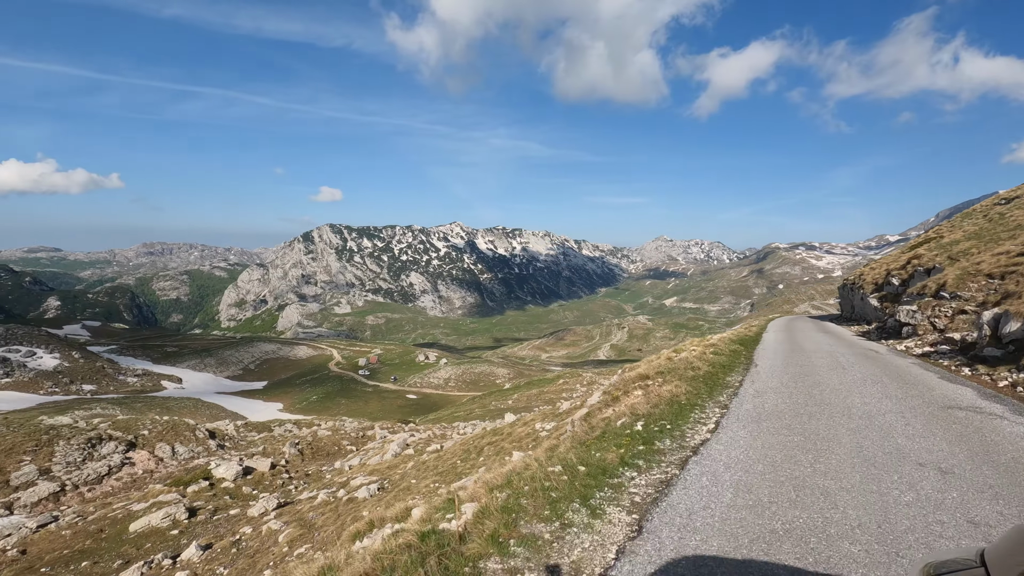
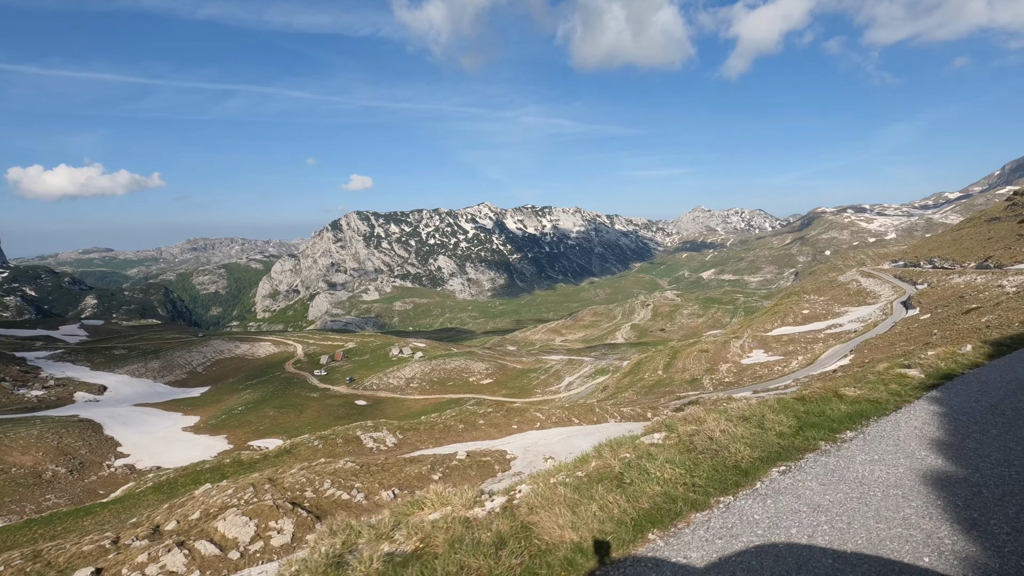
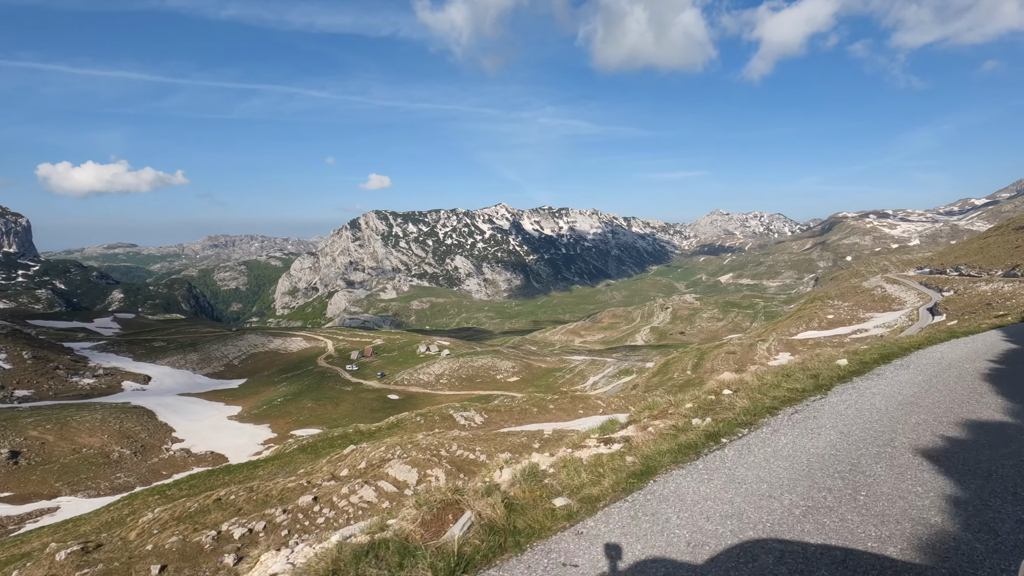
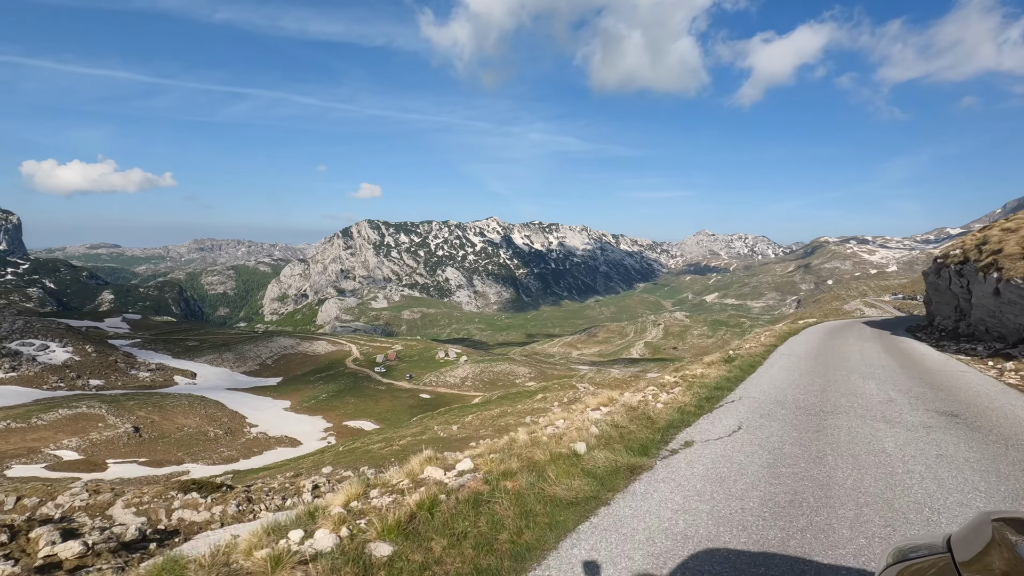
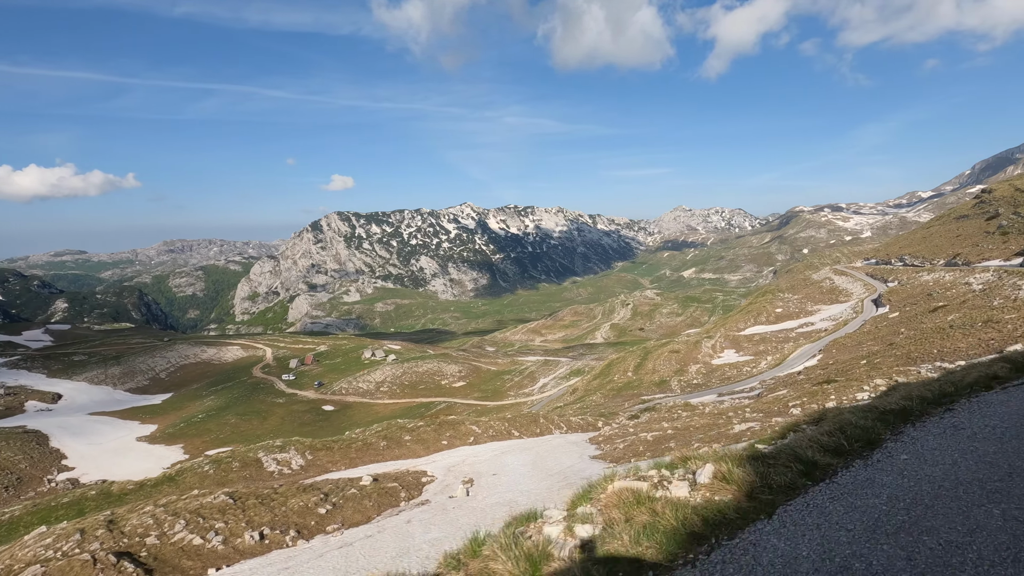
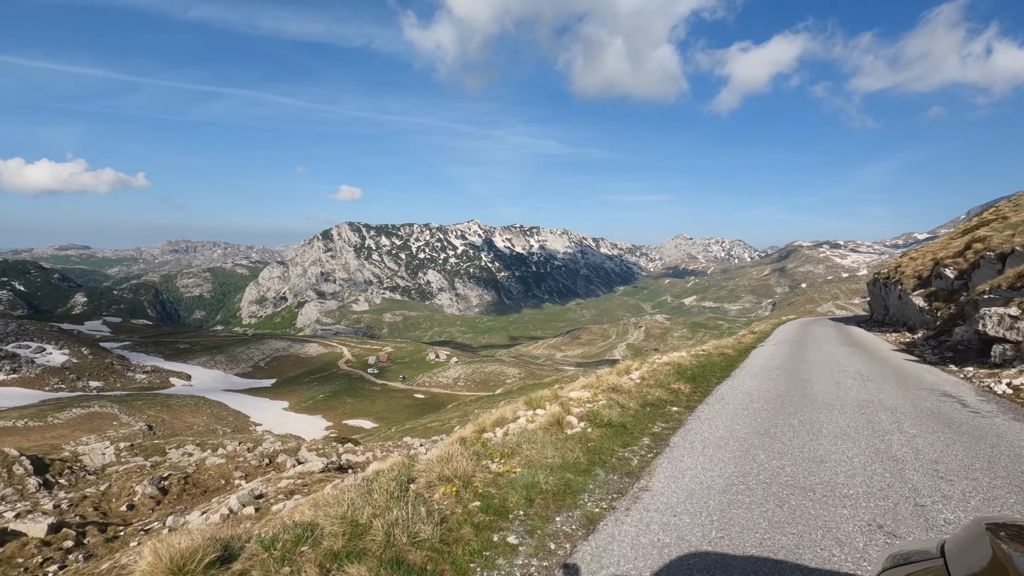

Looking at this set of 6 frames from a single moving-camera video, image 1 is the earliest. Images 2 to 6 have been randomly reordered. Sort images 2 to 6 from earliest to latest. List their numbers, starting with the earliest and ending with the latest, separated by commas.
6, 4, 3, 2, 5
